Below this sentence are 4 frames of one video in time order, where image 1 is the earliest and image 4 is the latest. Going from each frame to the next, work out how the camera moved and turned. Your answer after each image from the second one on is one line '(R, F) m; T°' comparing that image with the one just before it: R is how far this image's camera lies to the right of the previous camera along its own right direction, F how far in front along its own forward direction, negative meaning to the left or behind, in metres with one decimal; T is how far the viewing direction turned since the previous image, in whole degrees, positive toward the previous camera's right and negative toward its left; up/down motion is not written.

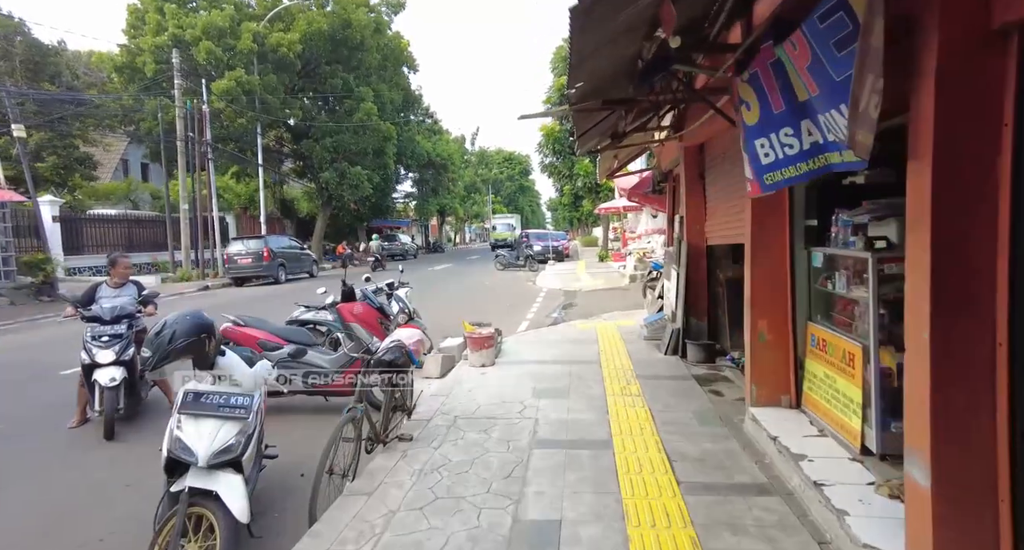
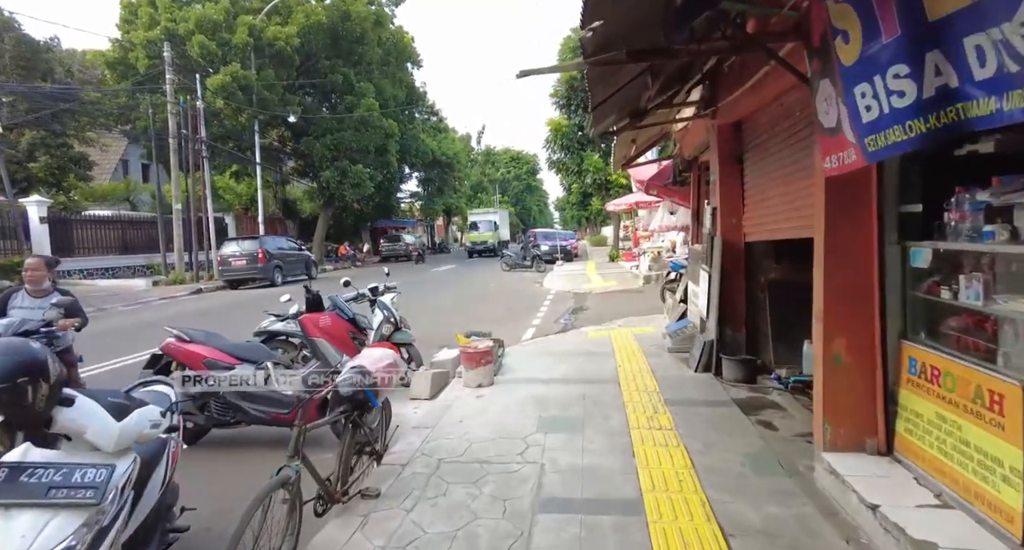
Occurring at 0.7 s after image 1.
(+0.1, +1.0) m; -1°
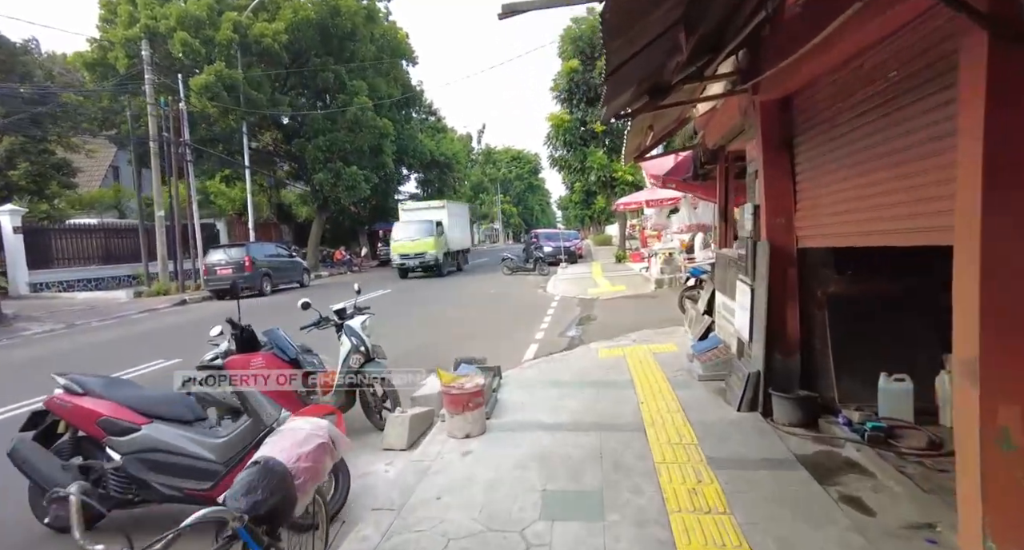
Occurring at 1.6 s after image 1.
(+0.1, +1.1) m; 0°
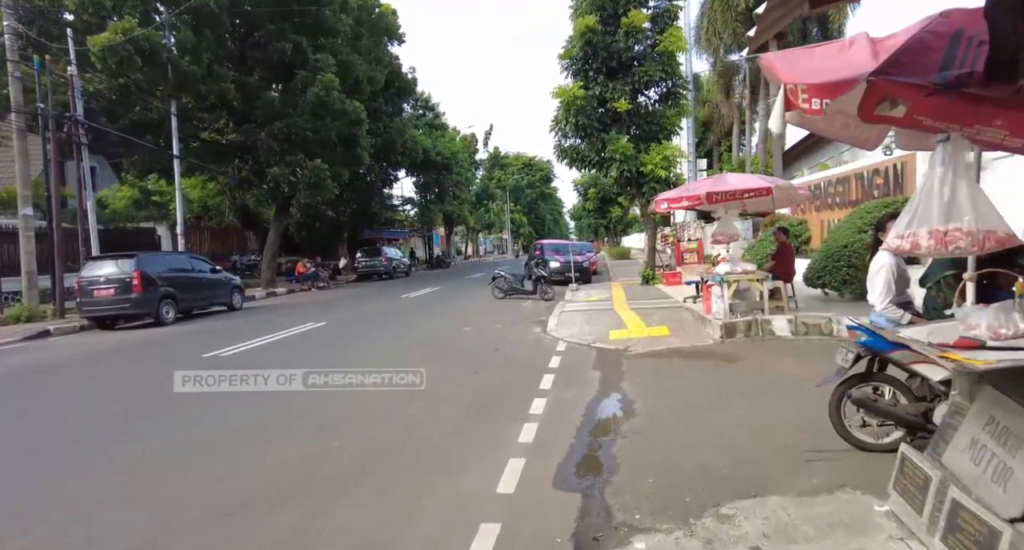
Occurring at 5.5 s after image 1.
(+0.5, +5.2) m; -1°
